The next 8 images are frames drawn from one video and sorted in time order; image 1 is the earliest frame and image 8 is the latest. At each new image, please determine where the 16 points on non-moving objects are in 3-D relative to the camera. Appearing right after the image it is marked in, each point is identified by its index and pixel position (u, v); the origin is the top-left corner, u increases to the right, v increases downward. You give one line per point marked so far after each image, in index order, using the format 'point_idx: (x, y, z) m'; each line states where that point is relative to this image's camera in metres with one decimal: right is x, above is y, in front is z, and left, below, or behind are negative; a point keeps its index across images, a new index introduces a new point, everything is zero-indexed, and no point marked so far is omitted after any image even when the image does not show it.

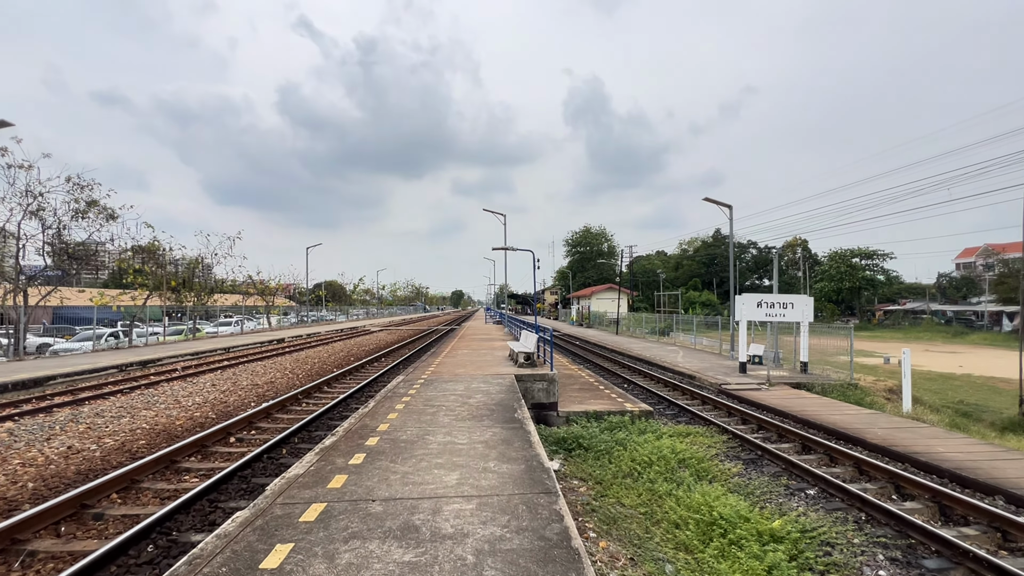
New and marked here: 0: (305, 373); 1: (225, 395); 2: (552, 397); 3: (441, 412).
0: (-6.1, -2.5, +13.8) m
1: (-6.5, -2.4, +10.6) m
2: (+0.9, -2.4, +10.3) m
3: (-1.0, -1.8, +6.6) m
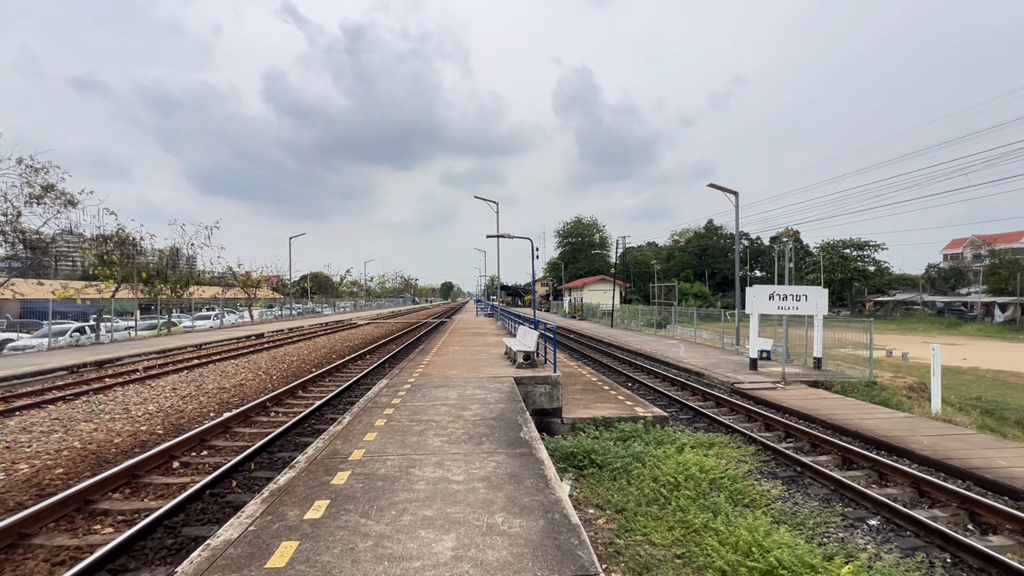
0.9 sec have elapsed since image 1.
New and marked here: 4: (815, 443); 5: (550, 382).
0: (-6.2, -2.3, +12.5) m
1: (-6.5, -2.3, +9.3) m
2: (+0.8, -2.2, +9.1) m
3: (-1.0, -1.7, +5.5) m
4: (+5.4, -2.8, +8.3) m
5: (+0.7, -1.8, +9.2) m
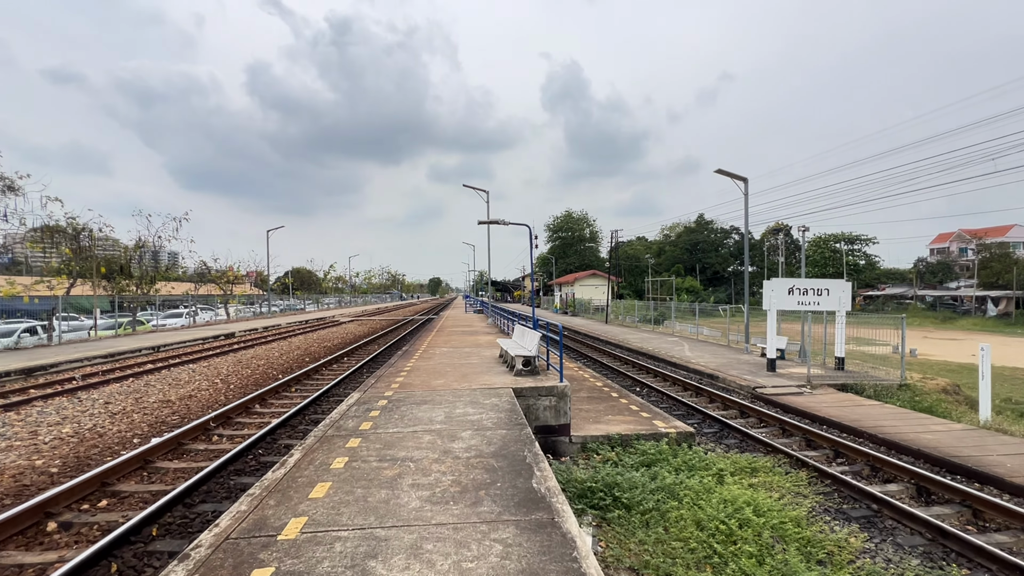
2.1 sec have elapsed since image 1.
0: (-6.3, -2.1, +10.9) m
1: (-6.5, -2.2, +7.6) m
2: (+0.8, -2.1, +7.6) m
3: (-0.9, -1.6, +3.9) m
4: (+5.4, -2.6, +7.0) m
5: (+0.7, -1.7, +7.7) m
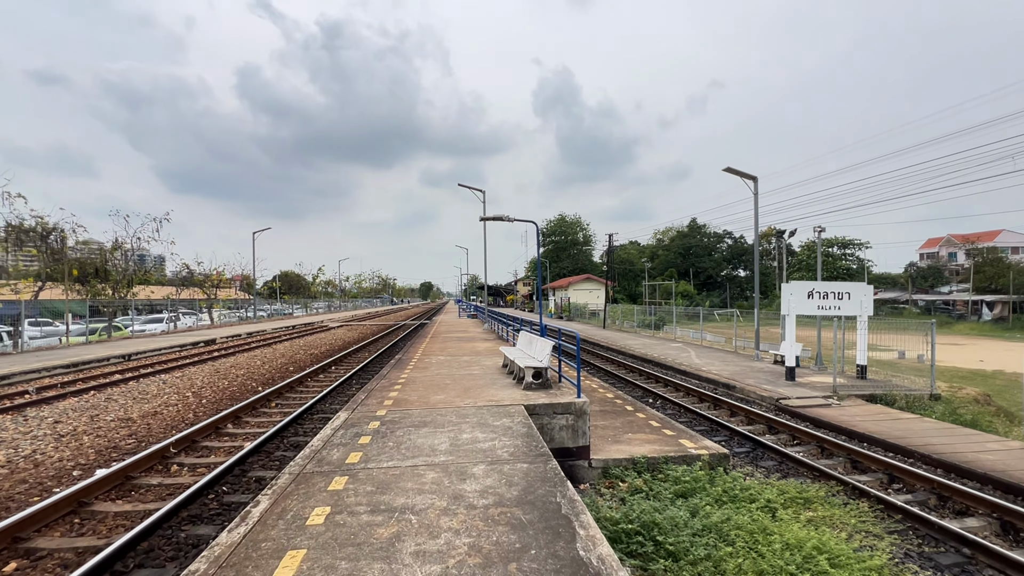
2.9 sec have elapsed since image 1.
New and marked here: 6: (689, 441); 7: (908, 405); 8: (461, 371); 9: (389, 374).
0: (-6.2, -2.2, +9.8) m
1: (-6.4, -2.2, +6.5) m
2: (+1.0, -2.2, +6.7) m
3: (-0.7, -1.6, +2.9) m
4: (+5.6, -2.7, +6.1) m
5: (+0.9, -1.8, +6.7) m
6: (+2.9, -2.5, +7.6) m
7: (+9.0, -2.7, +10.7) m
8: (-1.1, -1.7, +9.9) m
9: (-2.5, -1.8, +9.7) m
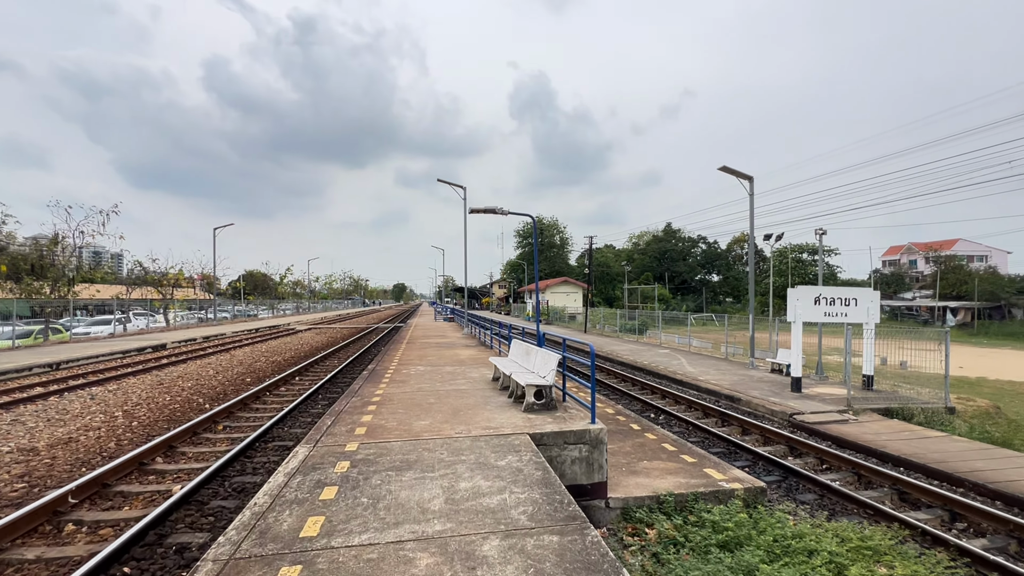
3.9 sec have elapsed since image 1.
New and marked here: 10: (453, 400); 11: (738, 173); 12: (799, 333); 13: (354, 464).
0: (-6.3, -2.2, +8.2) m
1: (-6.3, -2.2, +5.0) m
2: (+1.0, -2.2, +5.5) m
3: (-0.4, -1.6, +1.7) m
4: (+5.6, -2.8, +5.2) m
5: (+0.9, -1.8, +5.5) m
6: (+2.8, -2.5, +6.5) m
7: (+8.8, -2.8, +9.9) m
8: (-1.2, -1.8, +8.6) m
9: (-2.7, -1.8, +8.3) m
10: (-0.9, -1.7, +7.2) m
11: (+7.9, +4.0, +16.5) m
12: (+7.3, -1.2, +12.0) m
13: (-1.5, -1.6, +4.4) m
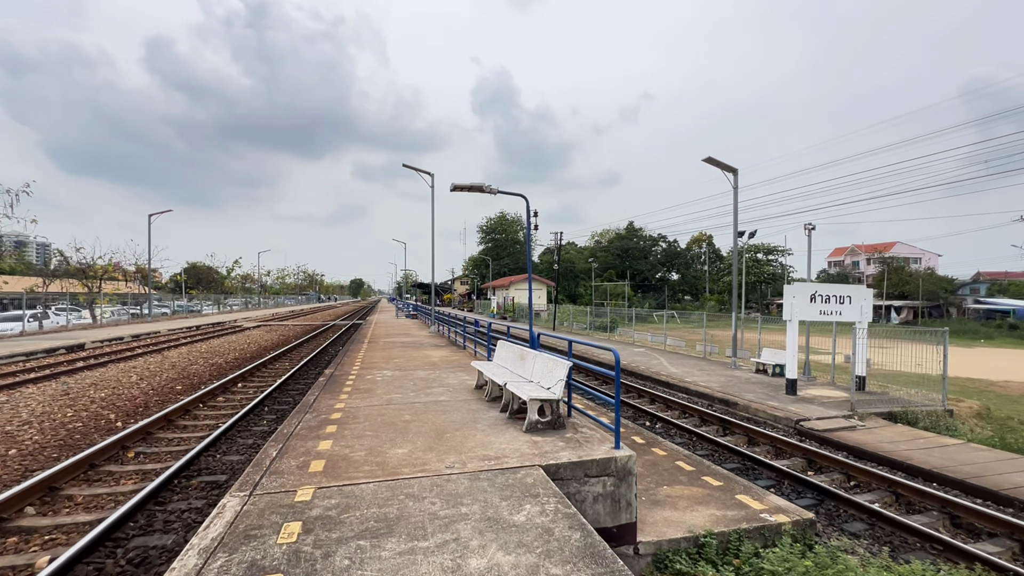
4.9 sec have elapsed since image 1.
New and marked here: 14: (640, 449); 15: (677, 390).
0: (-6.4, -2.0, +6.4) m
1: (-6.2, -2.0, +3.2) m
2: (+1.0, -2.1, +4.4) m
3: (0.0, -1.5, +0.4) m
4: (+5.7, -2.7, +4.4) m
5: (+1.0, -1.7, +4.4) m
6: (+2.8, -2.5, +5.5) m
7: (+8.4, -2.7, +9.4) m
8: (-1.4, -1.7, +7.3) m
9: (-2.8, -1.7, +6.8) m
10: (-1.0, -1.6, +5.9) m
11: (+7.1, +4.1, +15.8) m
12: (+6.8, -1.1, +11.4) m
13: (-1.3, -1.5, +3.1) m
14: (+2.0, -2.4, +7.2) m
15: (+4.5, -2.7, +12.7) m
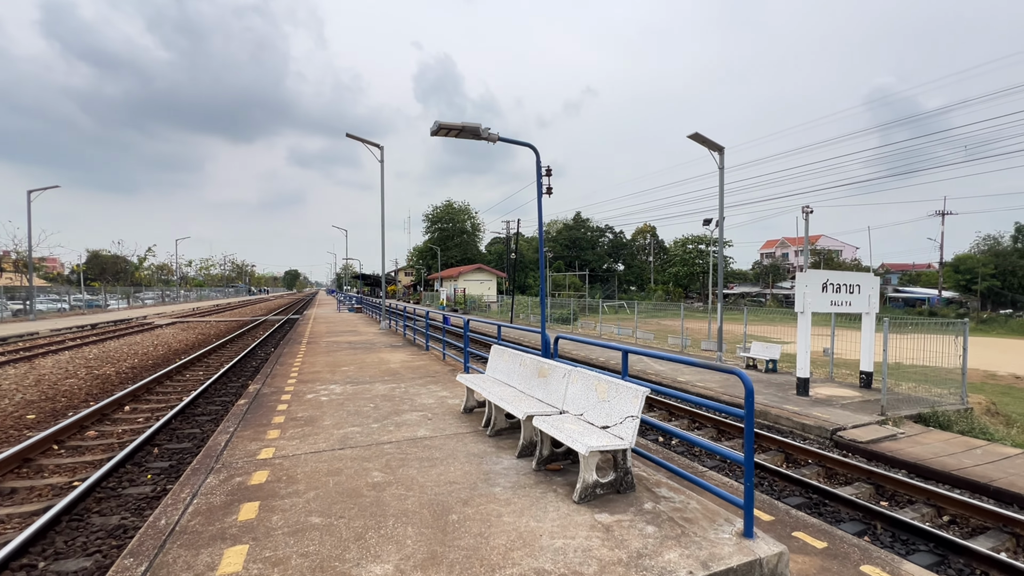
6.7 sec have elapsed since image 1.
0: (-6.2, -1.9, +3.7) m
1: (-5.6, -2.0, +0.5) m
2: (+1.4, -2.0, +2.5) m
3: (+0.8, -1.5, -1.5) m
4: (+6.0, -2.6, +3.1) m
5: (+1.3, -1.6, +2.5) m
6: (+3.0, -2.3, +3.9) m
7: (+8.2, -2.5, +8.4) m
8: (-1.4, -1.5, +5.1) m
9: (-2.7, -1.5, +4.5) m
10: (-0.8, -1.5, +3.8) m
11: (+6.0, +4.5, +14.5) m
12: (+6.4, -0.8, +10.1) m
13: (-0.8, -1.5, +1.0) m
14: (+2.0, -2.3, +5.5) m
15: (+3.9, -2.5, +11.2) m
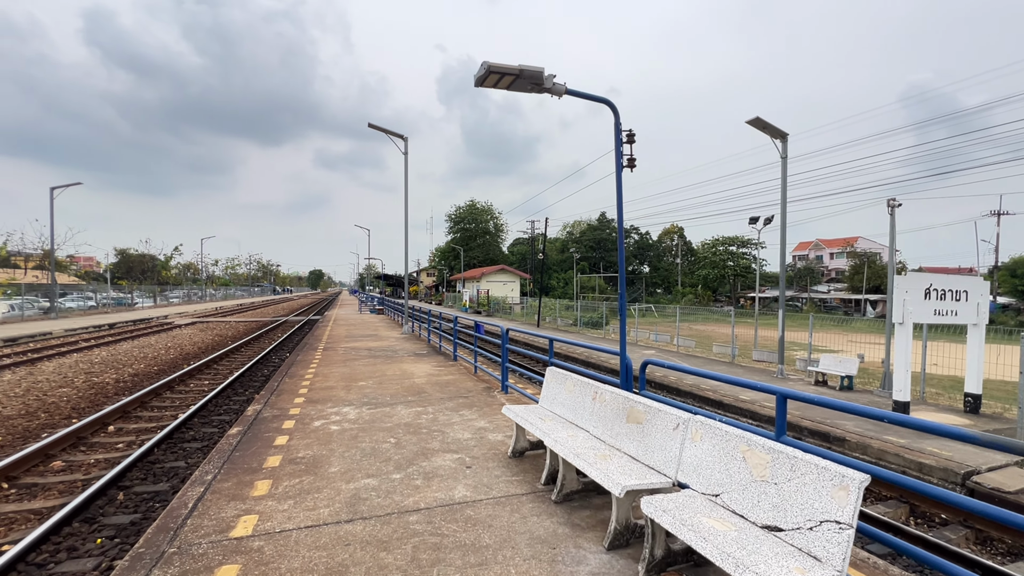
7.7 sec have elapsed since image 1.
0: (-5.8, -1.9, +2.6) m
1: (-5.3, -2.0, -0.6) m
2: (+1.9, -2.1, +1.1) m
3: (+1.1, -1.5, -2.9) m
4: (+6.5, -2.7, +1.5) m
5: (+1.8, -1.7, +1.1) m
6: (+3.5, -2.4, +2.4) m
7: (+8.9, -2.6, +6.7) m
8: (-0.8, -1.5, +3.8) m
9: (-2.2, -1.6, +3.3) m
10: (-0.3, -1.5, +2.5) m
11: (+7.1, +4.4, +12.9) m
12: (+7.1, -0.9, +8.5) m
13: (-0.4, -1.5, -0.4) m
14: (+2.6, -2.3, +4.0) m
15: (+4.7, -2.6, +9.7) m
